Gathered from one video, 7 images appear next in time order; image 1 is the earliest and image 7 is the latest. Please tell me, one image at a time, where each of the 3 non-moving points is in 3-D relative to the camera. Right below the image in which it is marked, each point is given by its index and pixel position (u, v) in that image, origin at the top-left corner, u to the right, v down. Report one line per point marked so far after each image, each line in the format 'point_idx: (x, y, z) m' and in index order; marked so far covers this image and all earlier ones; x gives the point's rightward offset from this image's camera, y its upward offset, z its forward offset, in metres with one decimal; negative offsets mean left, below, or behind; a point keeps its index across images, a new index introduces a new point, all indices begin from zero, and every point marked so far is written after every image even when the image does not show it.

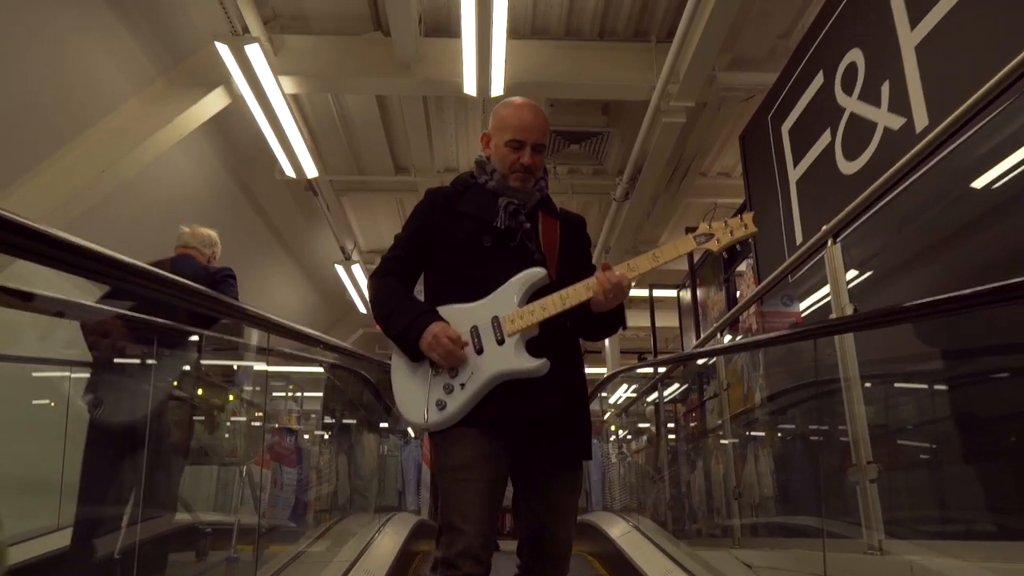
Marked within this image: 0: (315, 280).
0: (-1.8, +0.1, +7.2) m
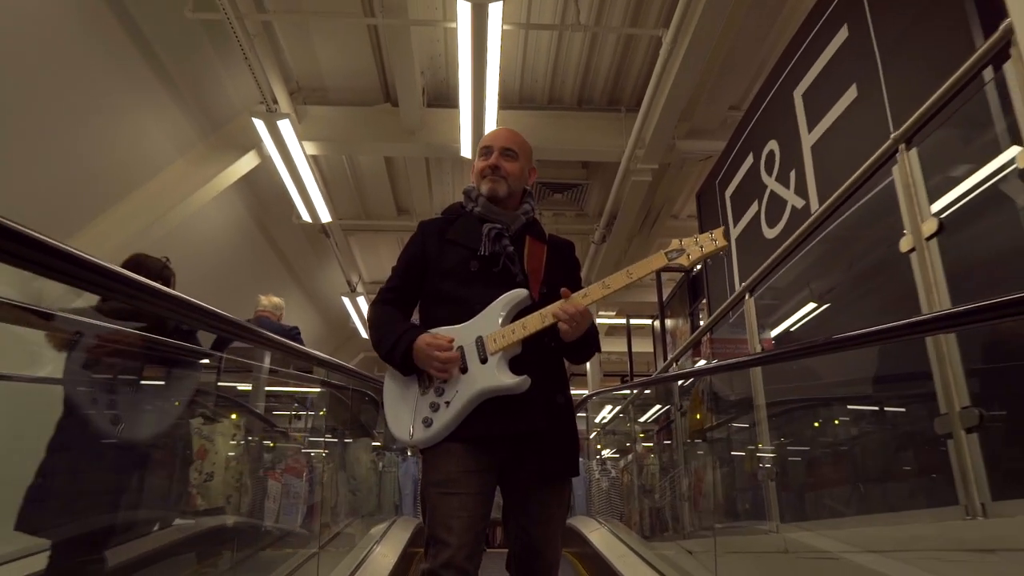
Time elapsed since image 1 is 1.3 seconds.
0: (-1.9, -0.2, +7.8) m
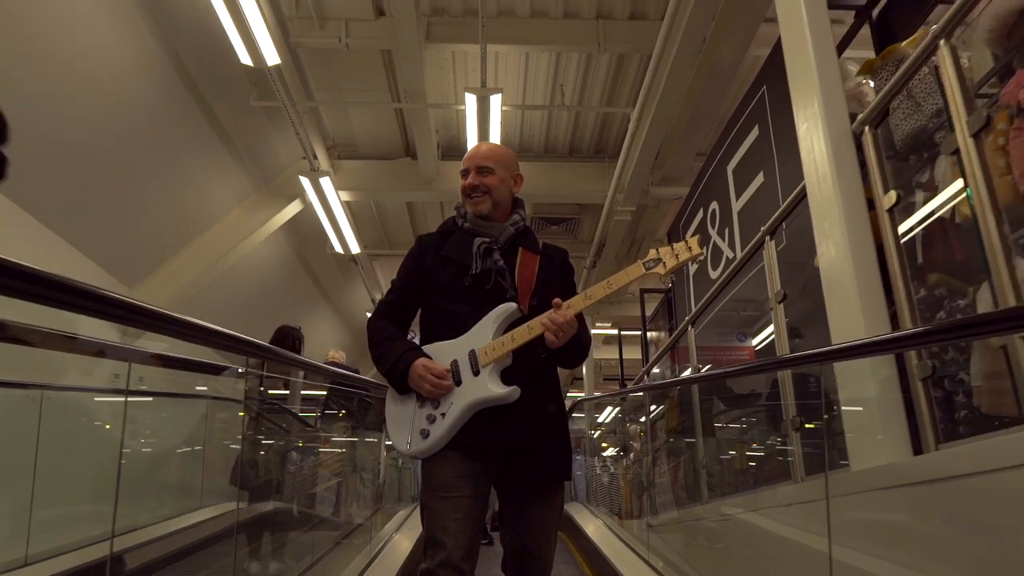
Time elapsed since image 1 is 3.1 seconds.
0: (-1.9, -0.4, +8.7) m
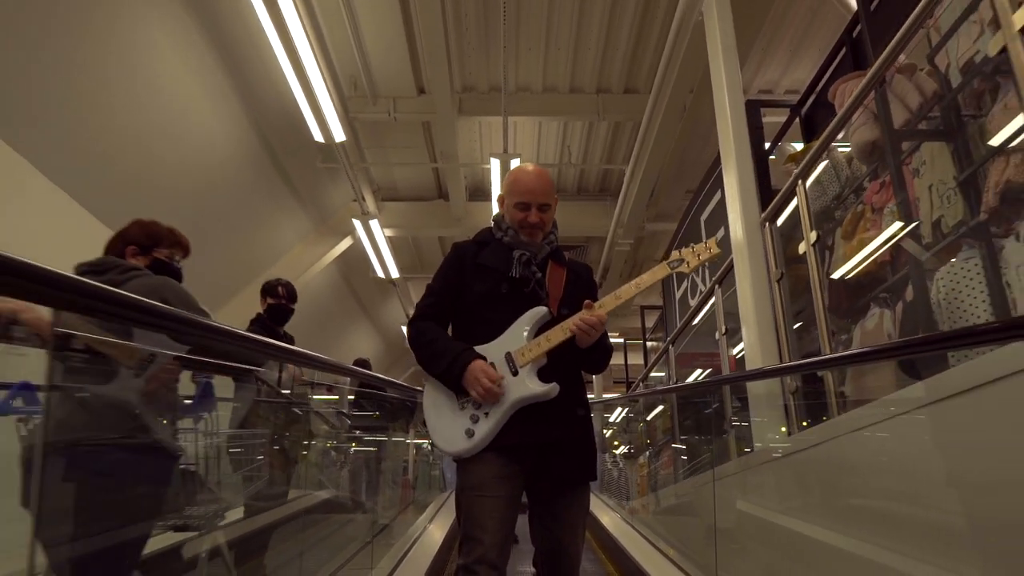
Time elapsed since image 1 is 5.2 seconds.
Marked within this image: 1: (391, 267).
0: (-1.7, -0.6, +9.7) m
1: (-1.1, +0.2, +6.9) m
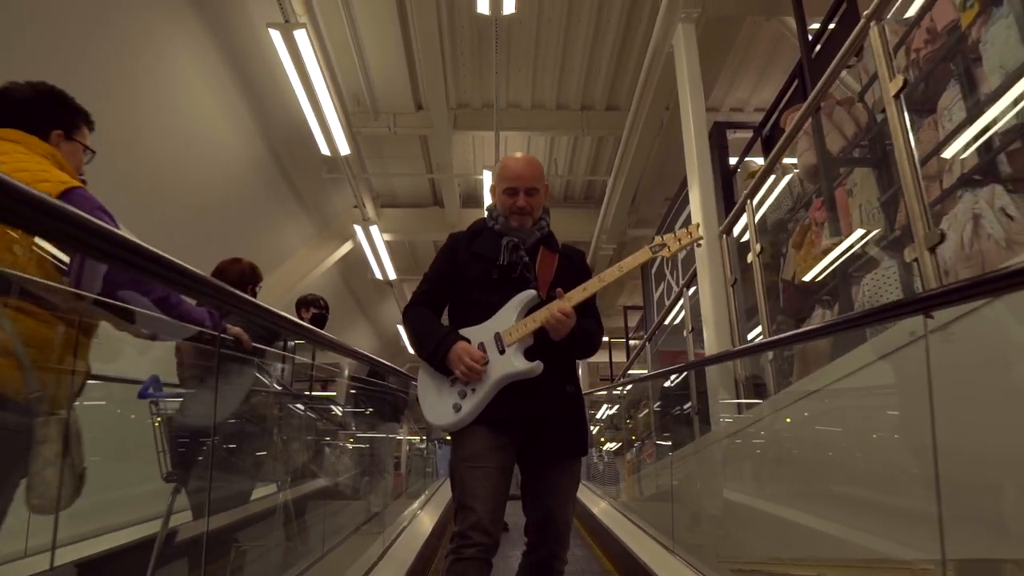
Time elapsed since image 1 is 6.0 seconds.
0: (-1.8, -0.6, +10.2) m
1: (-1.2, +0.2, +7.4) m
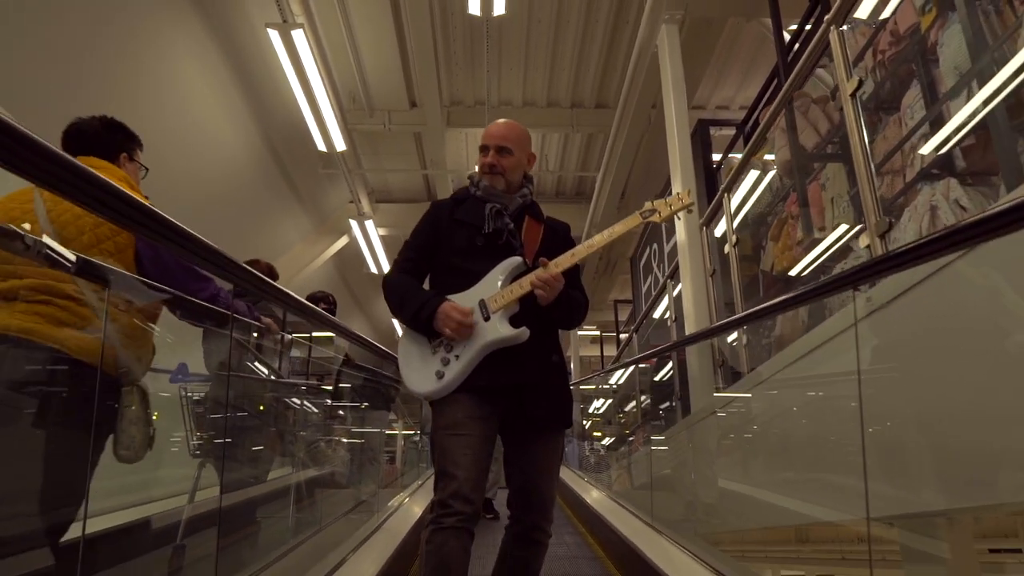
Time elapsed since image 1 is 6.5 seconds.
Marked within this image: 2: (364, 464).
0: (-1.9, -0.5, +10.3) m
1: (-1.3, +0.2, +7.5) m
2: (-0.7, -0.8, +3.3) m
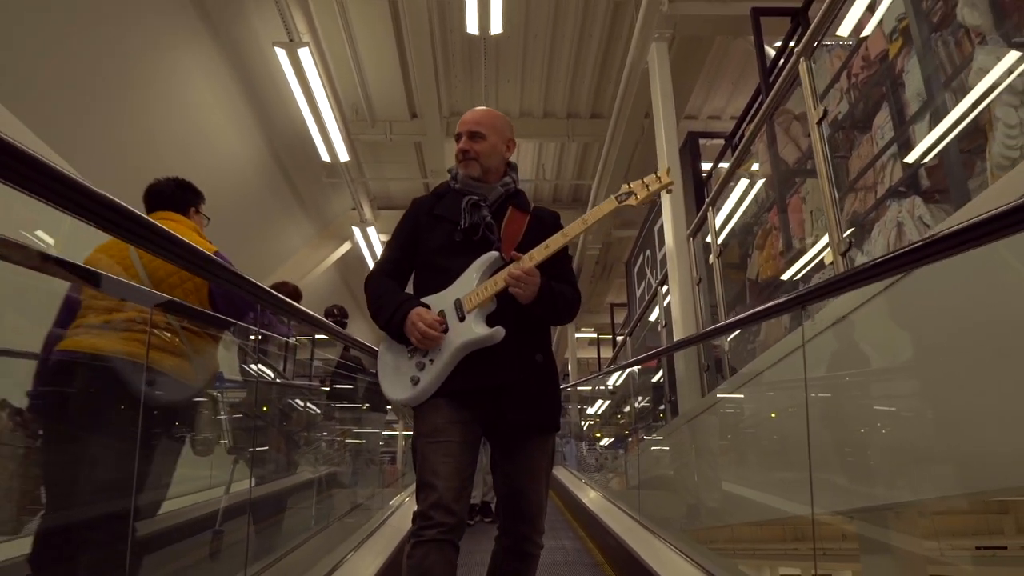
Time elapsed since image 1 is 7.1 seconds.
0: (-1.9, -0.6, +10.5) m
1: (-1.3, +0.2, +7.7) m
2: (-0.7, -0.8, +3.5) m
